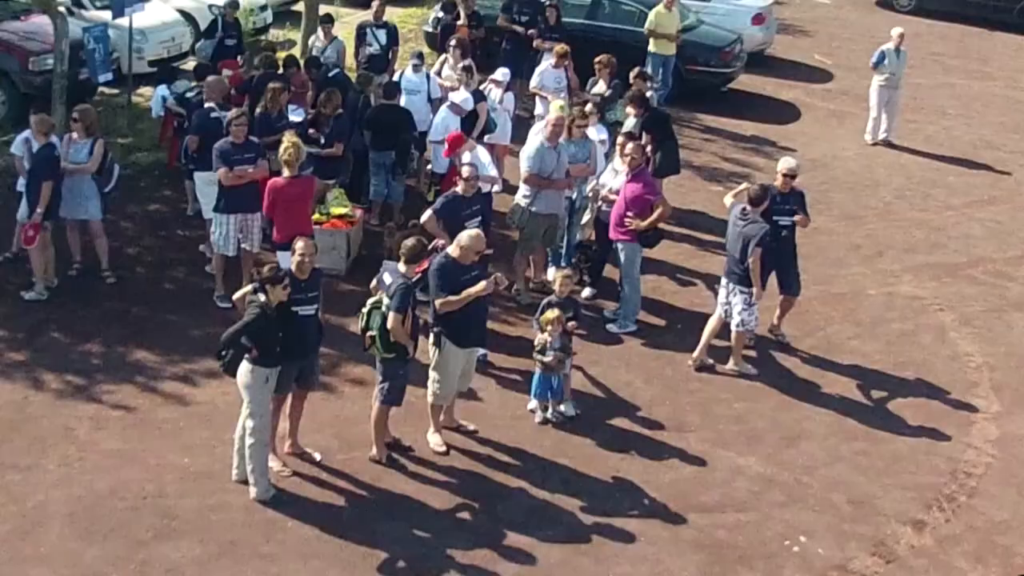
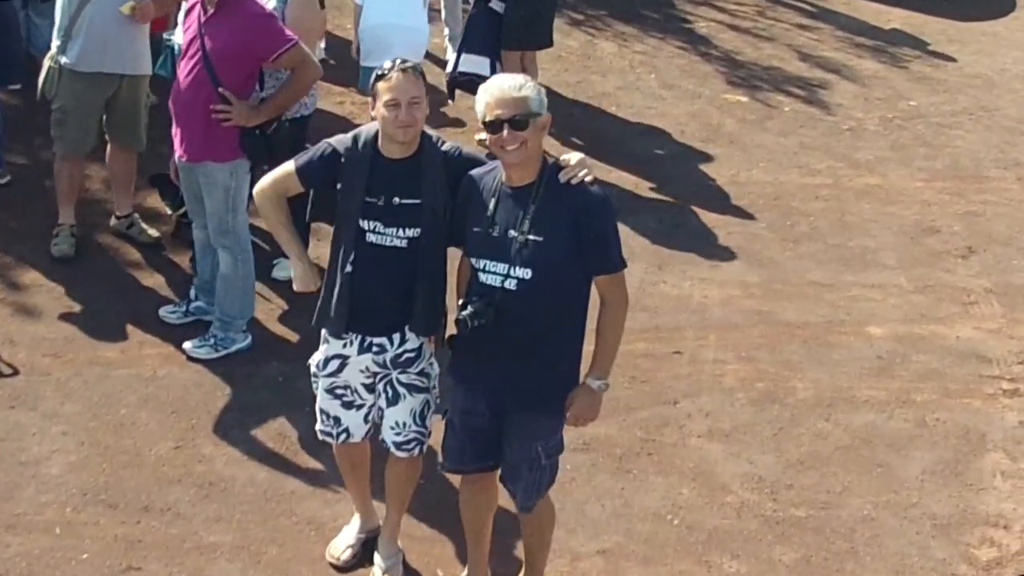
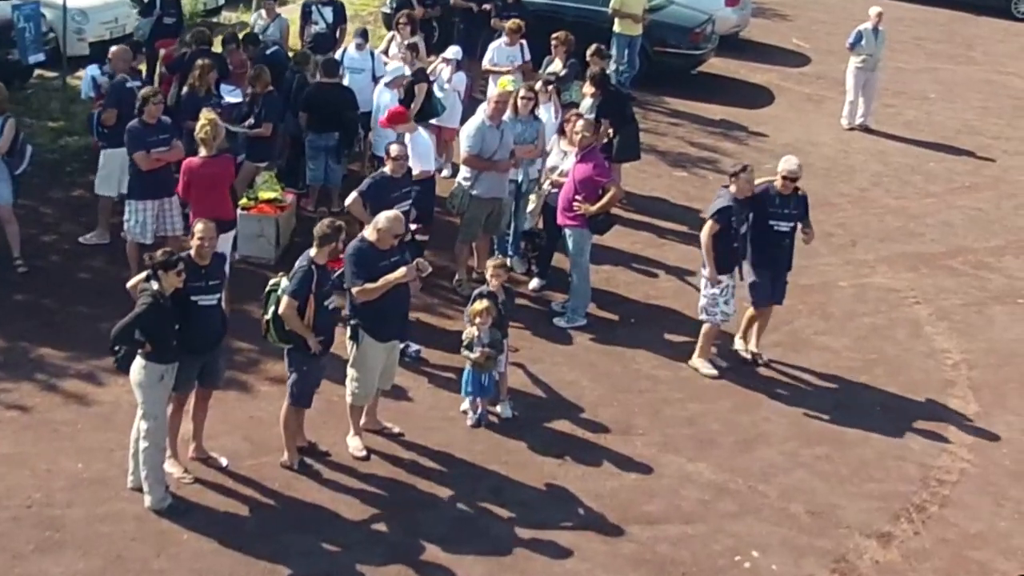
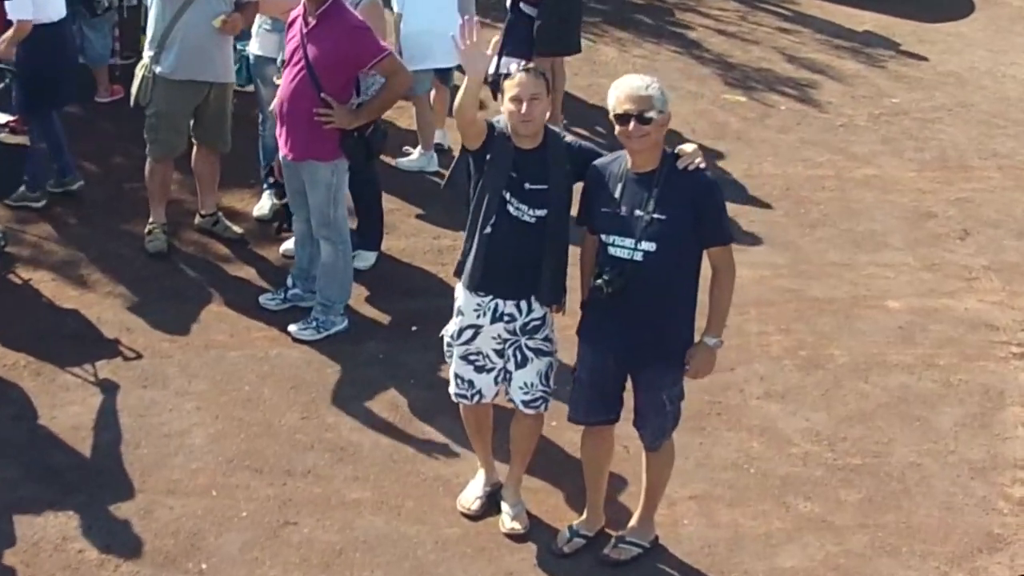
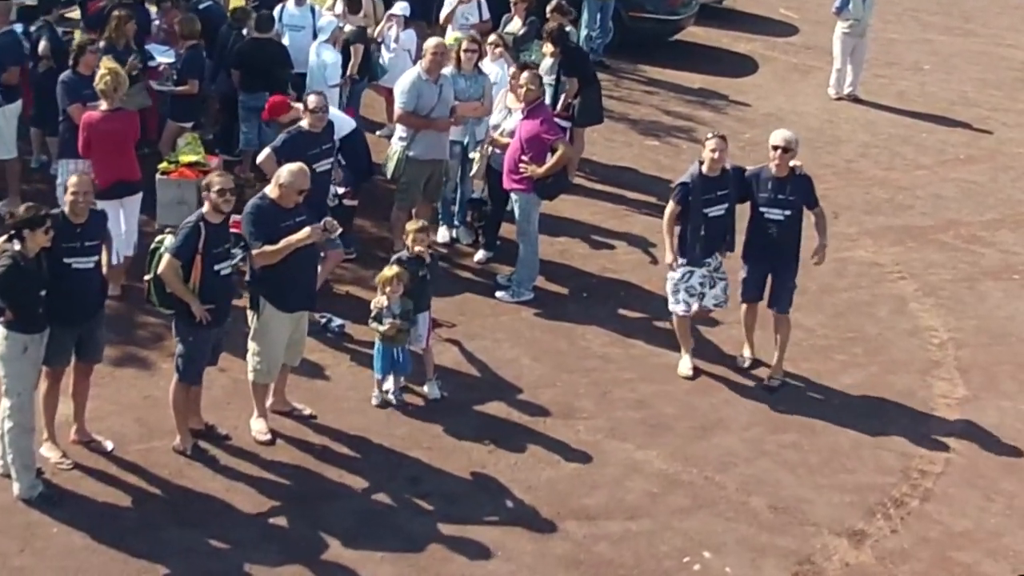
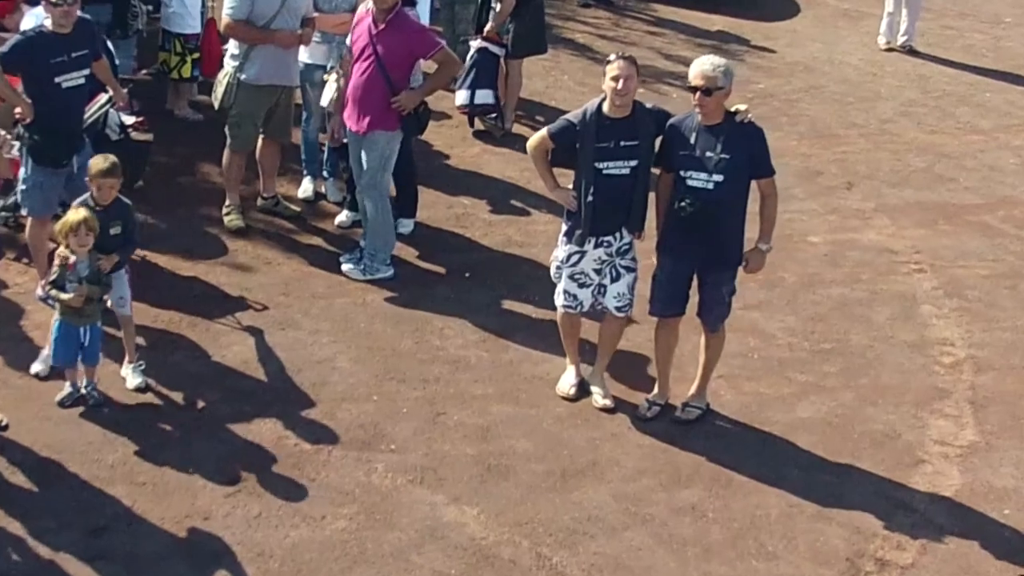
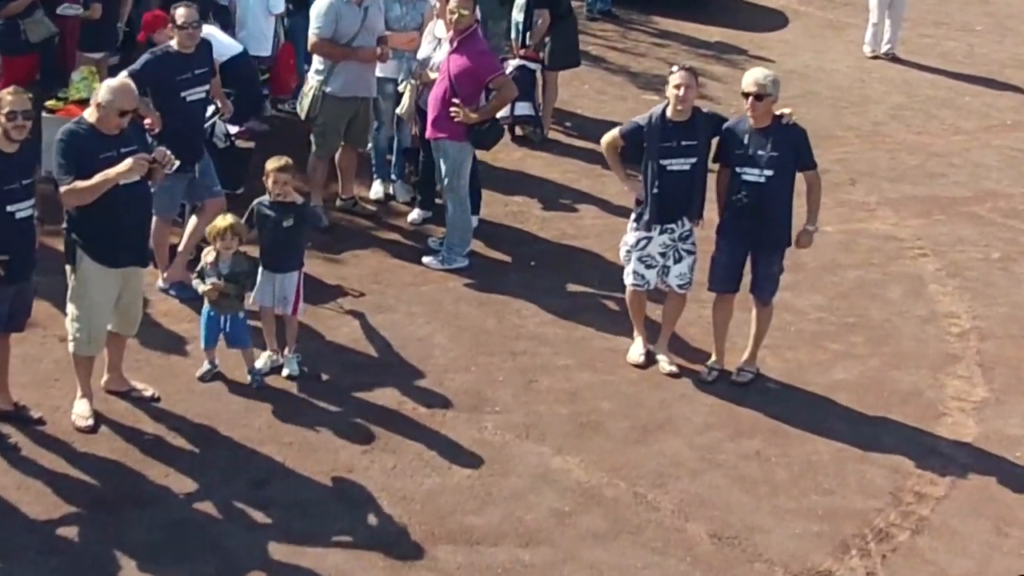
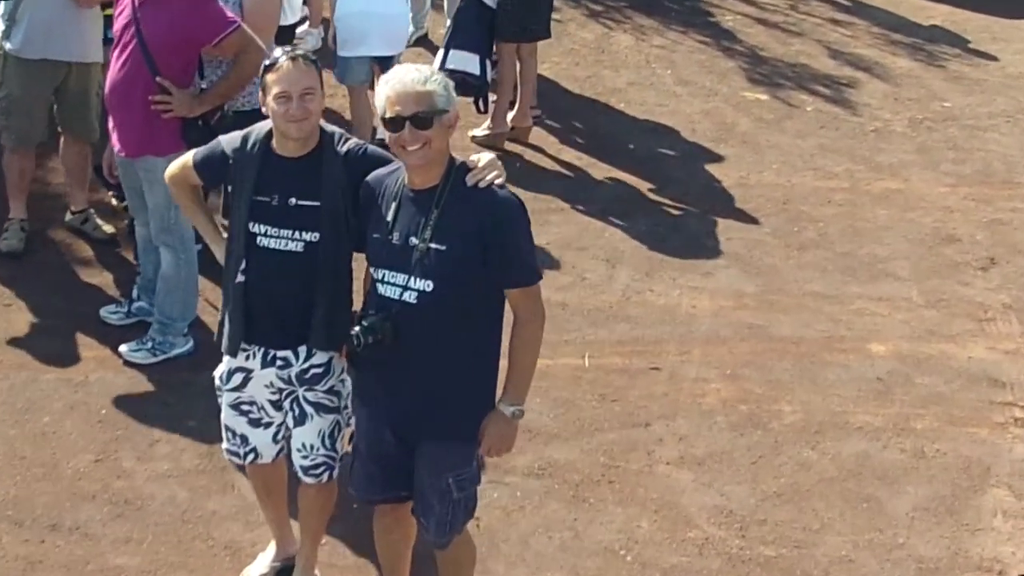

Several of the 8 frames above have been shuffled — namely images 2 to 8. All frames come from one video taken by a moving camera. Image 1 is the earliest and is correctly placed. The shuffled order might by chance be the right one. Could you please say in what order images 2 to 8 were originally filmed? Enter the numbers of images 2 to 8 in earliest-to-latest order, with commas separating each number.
3, 5, 7, 6, 4, 2, 8
